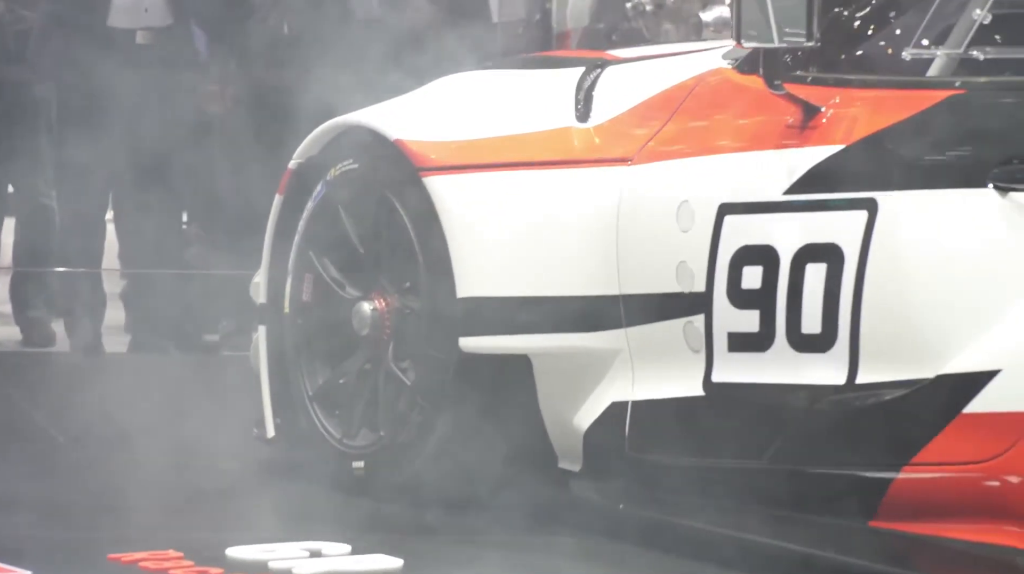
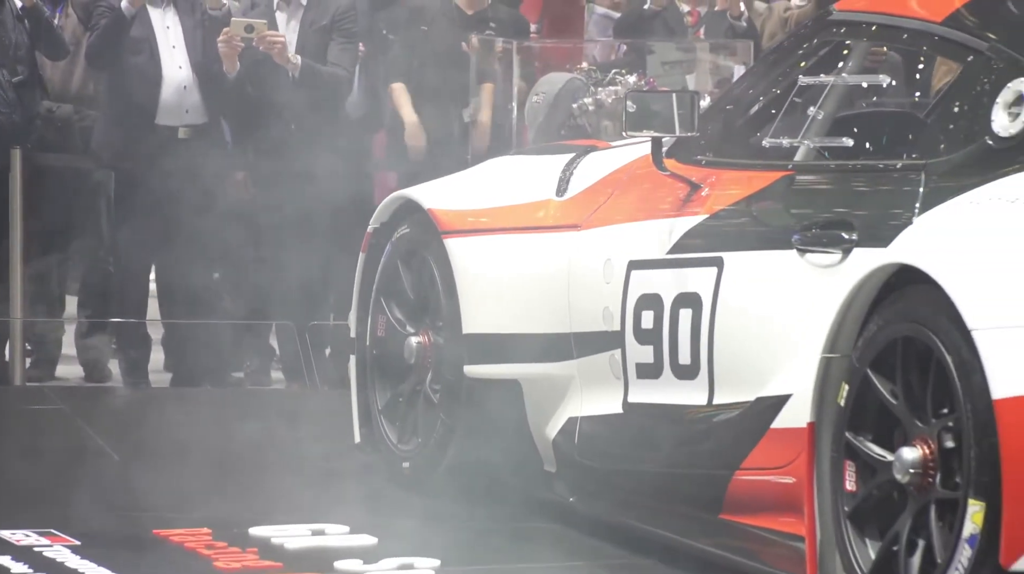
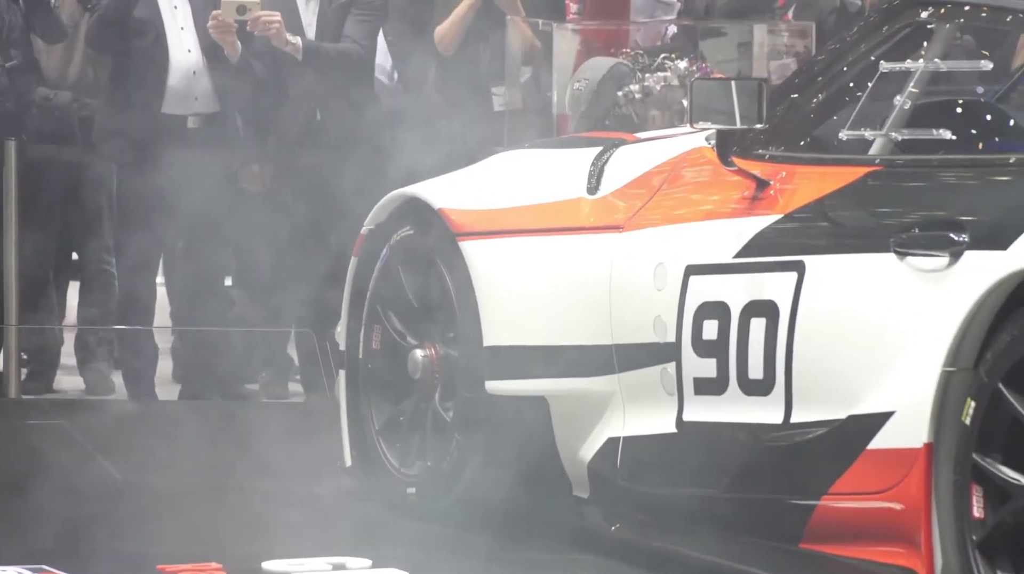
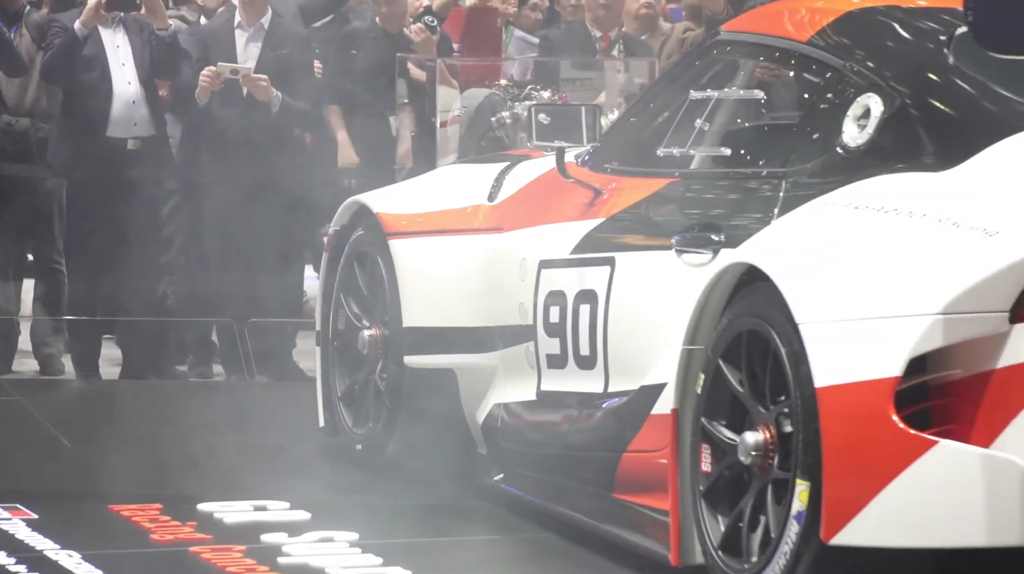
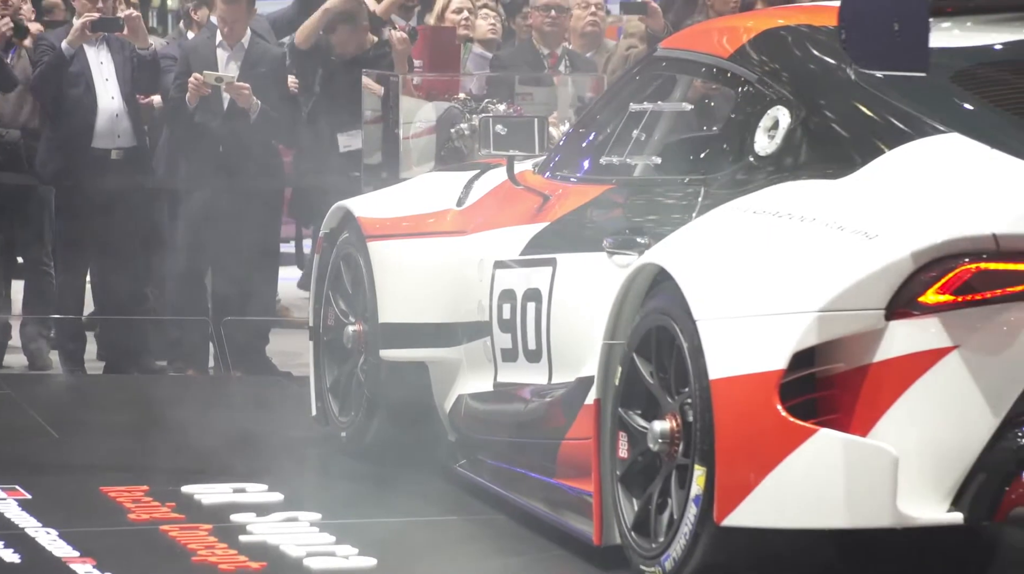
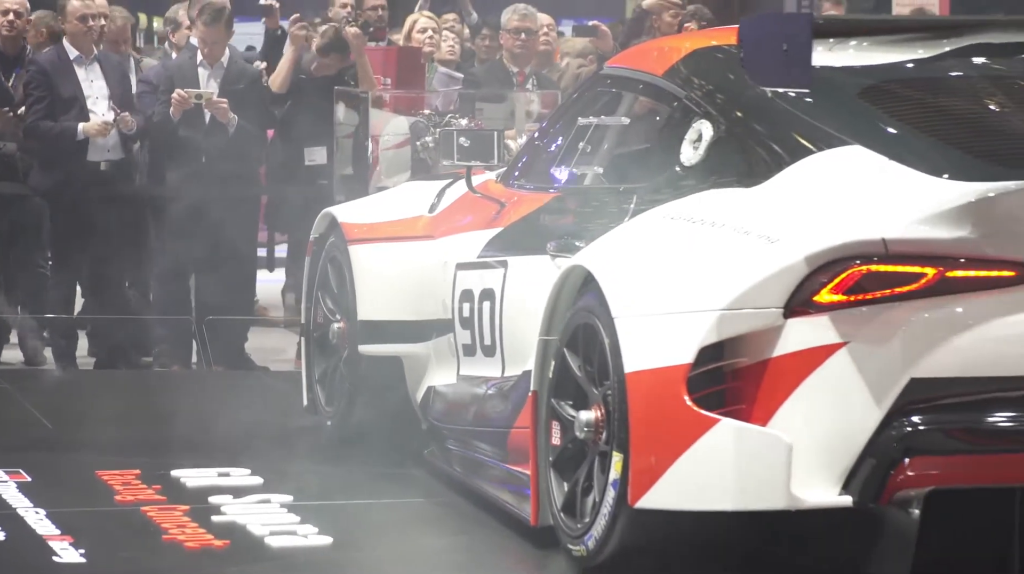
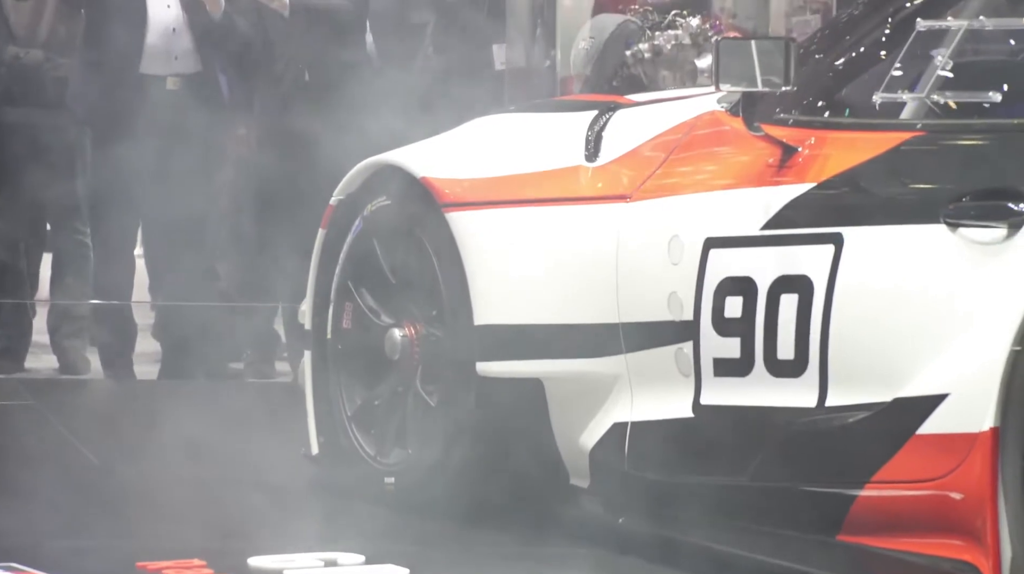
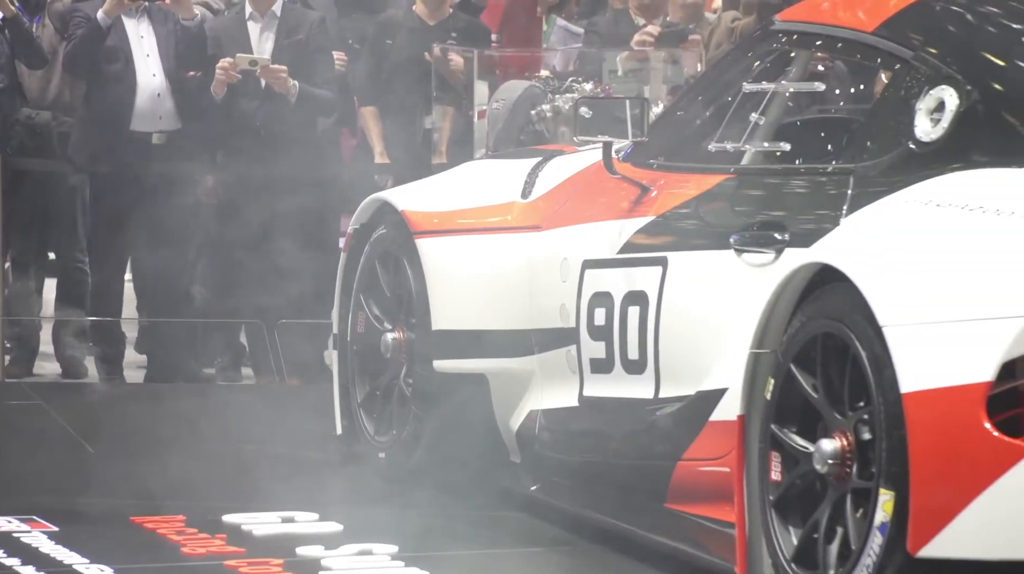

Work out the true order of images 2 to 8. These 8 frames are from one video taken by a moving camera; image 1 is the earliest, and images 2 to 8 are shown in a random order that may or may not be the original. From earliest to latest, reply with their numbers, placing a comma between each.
7, 3, 2, 8, 4, 5, 6
